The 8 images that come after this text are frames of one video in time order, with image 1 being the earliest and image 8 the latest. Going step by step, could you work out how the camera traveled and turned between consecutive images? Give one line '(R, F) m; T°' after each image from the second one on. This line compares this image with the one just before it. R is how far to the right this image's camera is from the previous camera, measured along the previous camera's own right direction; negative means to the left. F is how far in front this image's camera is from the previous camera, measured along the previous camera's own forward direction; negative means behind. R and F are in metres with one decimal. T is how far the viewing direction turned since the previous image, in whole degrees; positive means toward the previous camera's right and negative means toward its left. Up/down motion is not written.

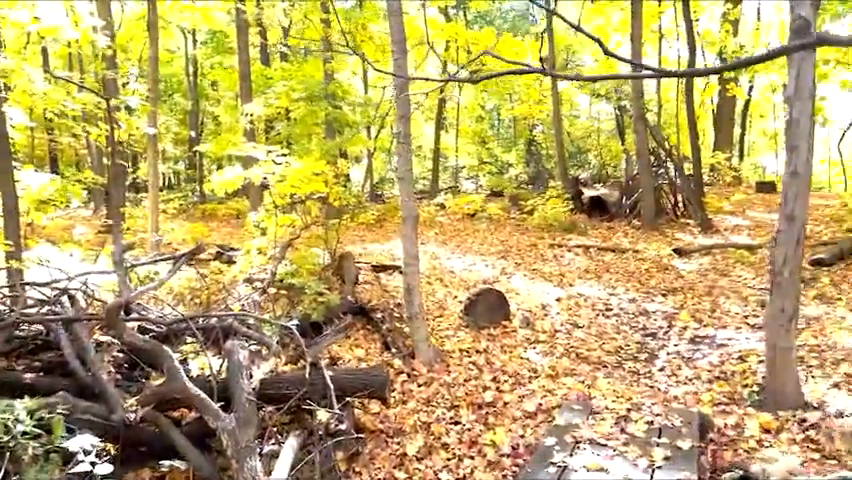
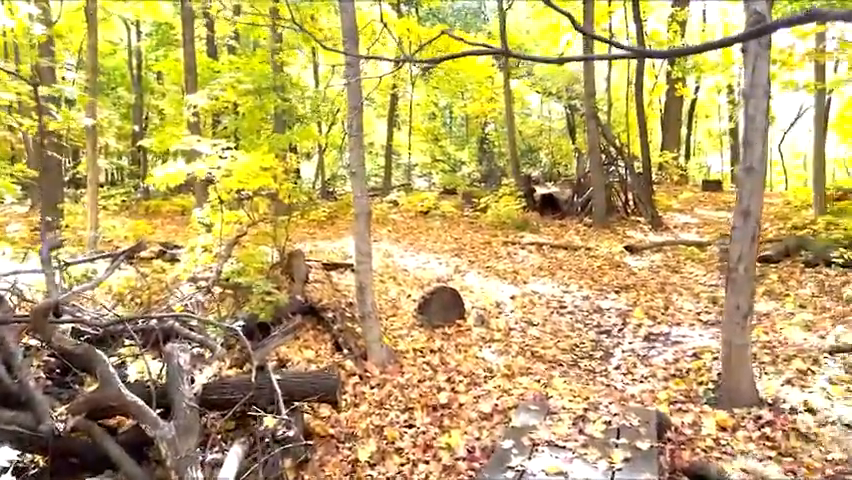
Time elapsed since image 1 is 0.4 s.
(0.0, +0.2) m; +4°
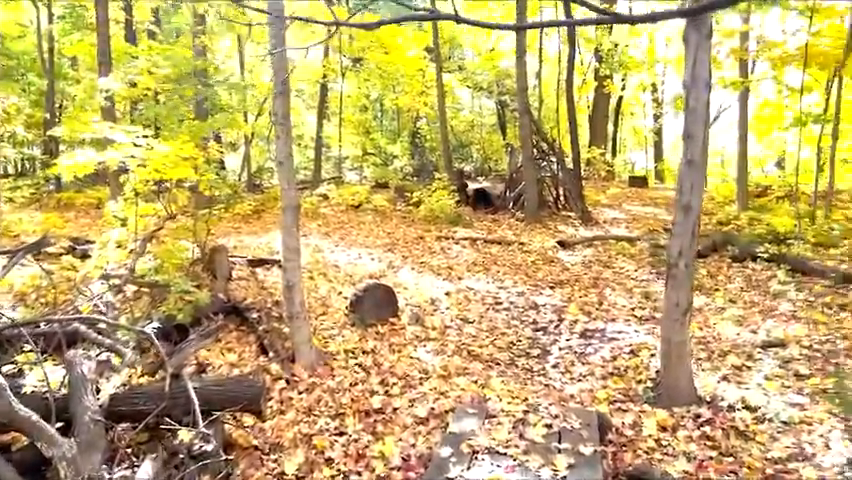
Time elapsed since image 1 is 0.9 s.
(0.0, +0.3) m; +6°
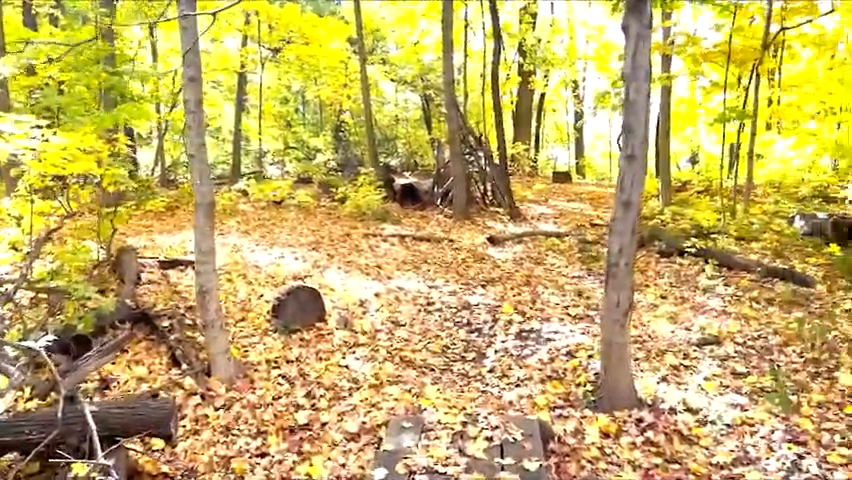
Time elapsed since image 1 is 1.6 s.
(0.0, +0.4) m; +6°
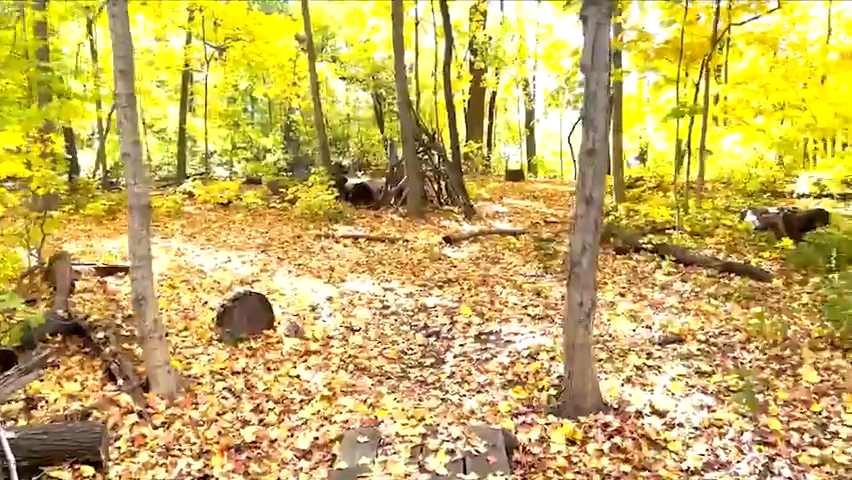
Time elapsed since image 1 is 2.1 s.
(0.0, +0.3) m; +4°
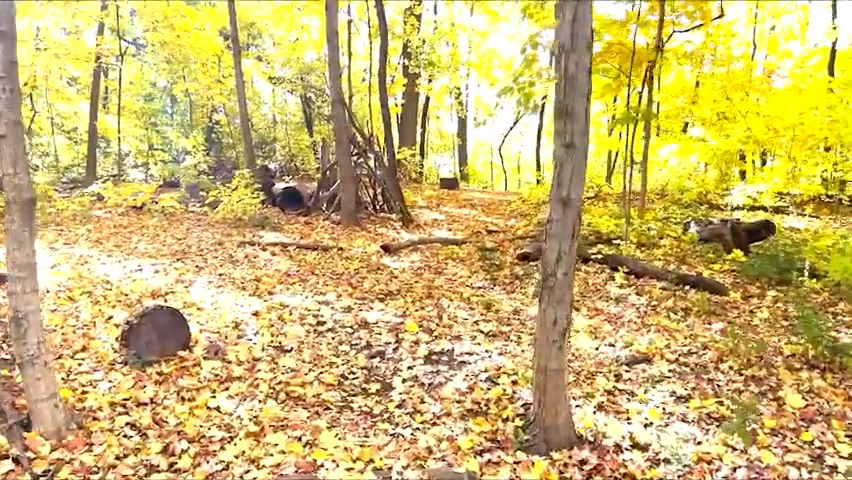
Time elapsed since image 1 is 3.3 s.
(-0.1, +0.7) m; +6°
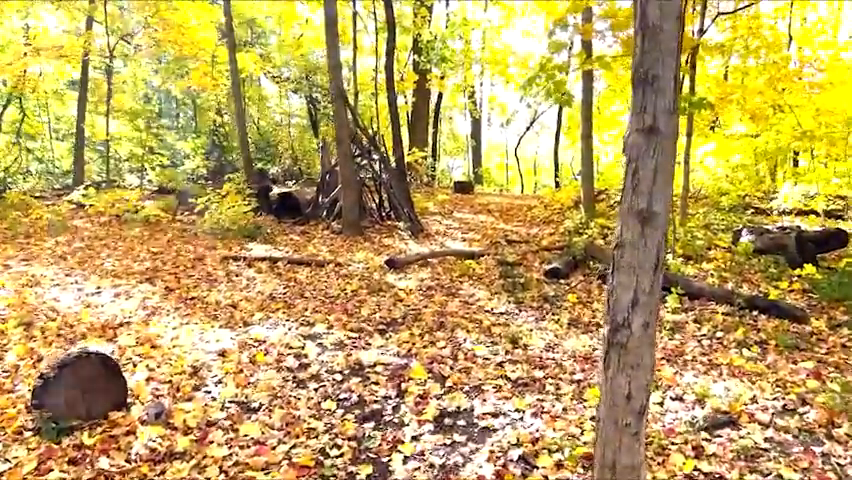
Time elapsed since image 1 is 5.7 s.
(0.0, +1.4) m; -1°
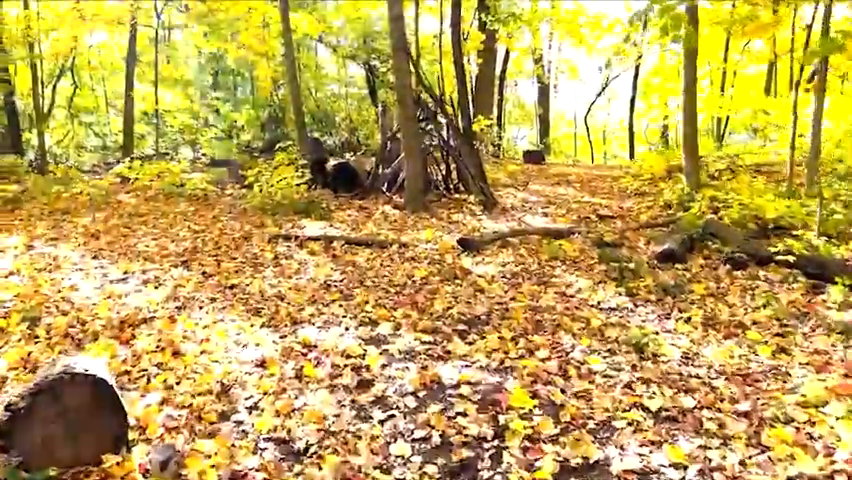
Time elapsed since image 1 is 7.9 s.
(-0.2, +1.3) m; -5°
